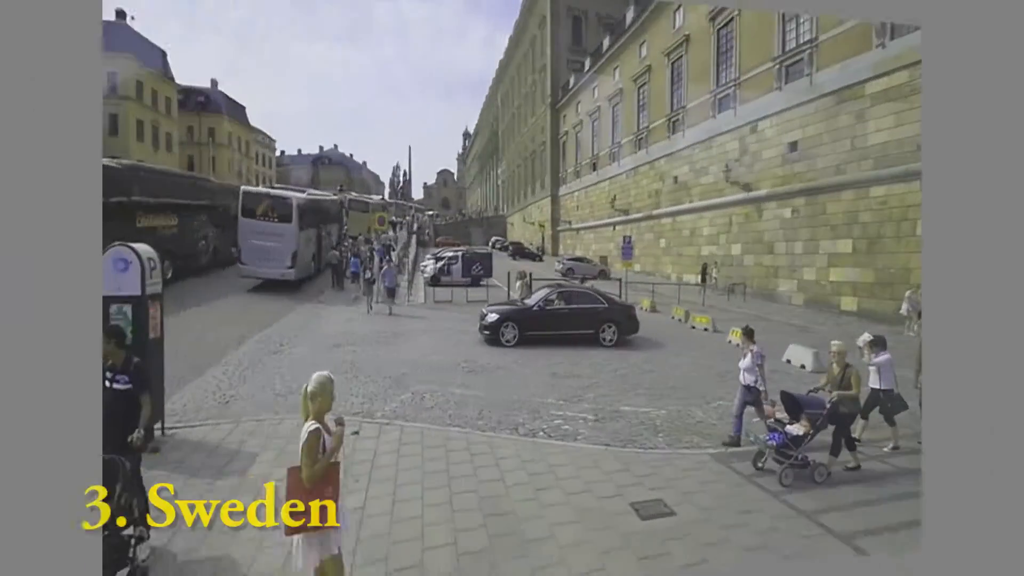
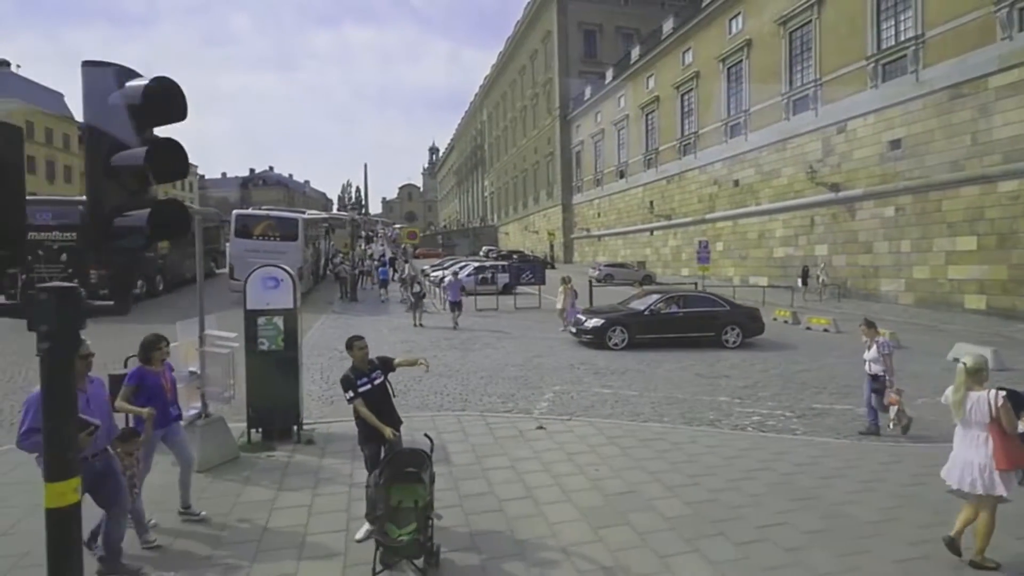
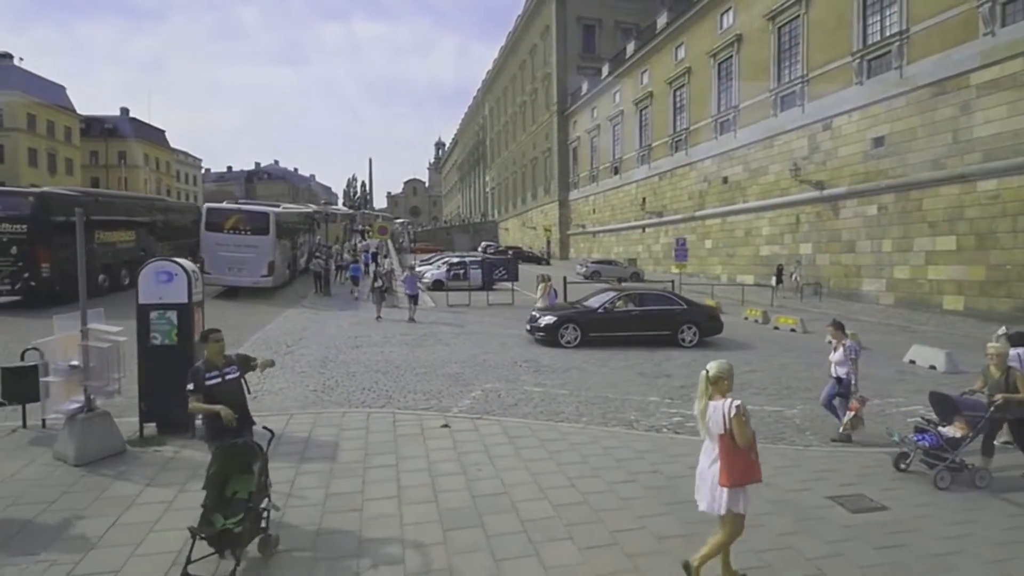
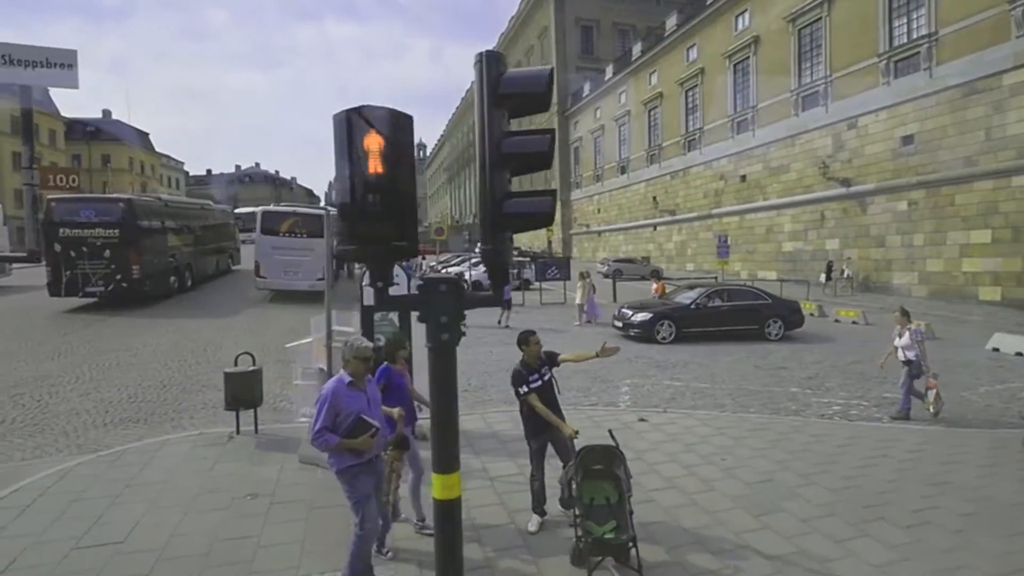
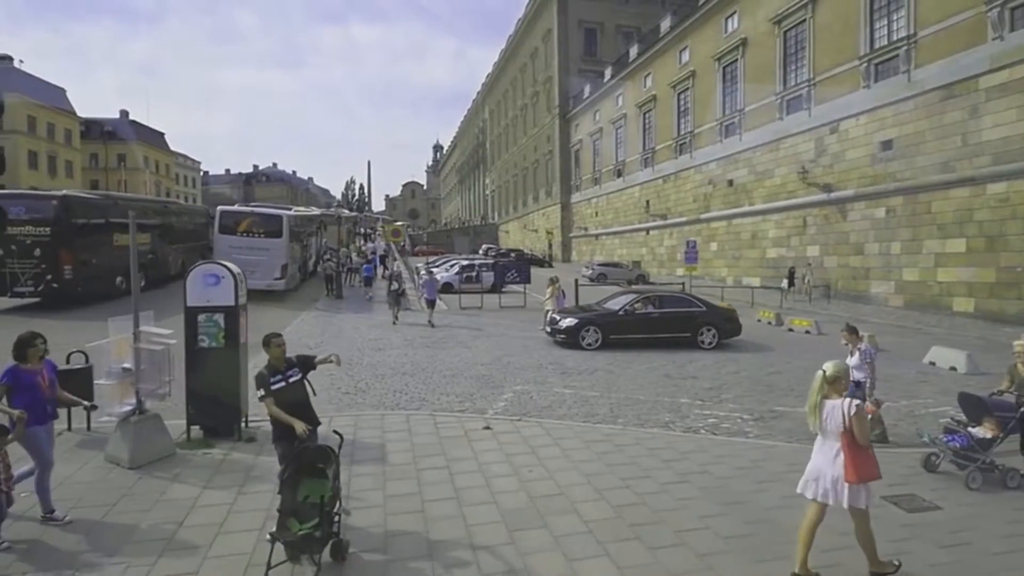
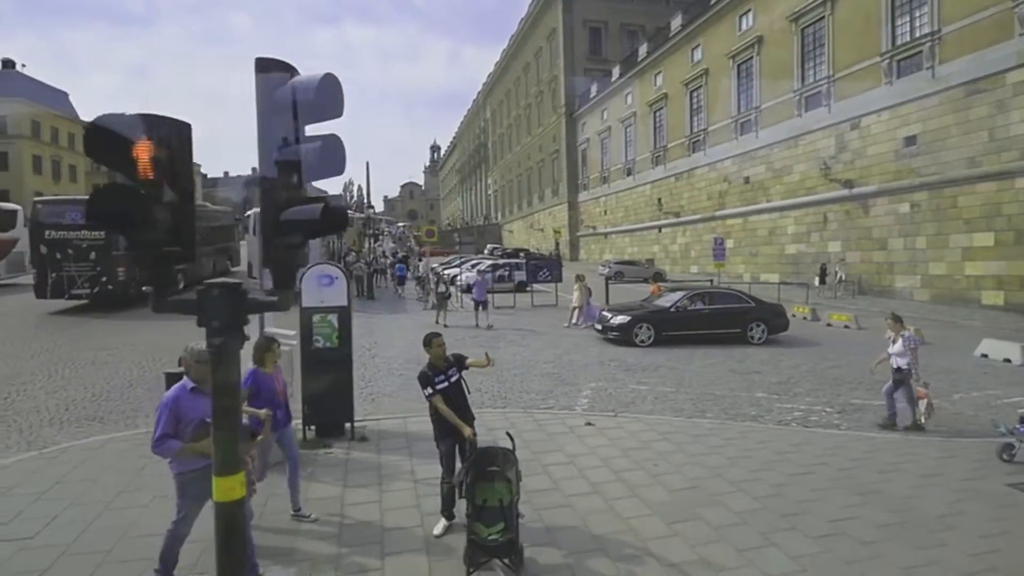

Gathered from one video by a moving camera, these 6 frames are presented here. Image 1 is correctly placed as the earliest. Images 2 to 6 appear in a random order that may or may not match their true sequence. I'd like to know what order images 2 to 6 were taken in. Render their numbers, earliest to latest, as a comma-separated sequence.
3, 5, 2, 6, 4
